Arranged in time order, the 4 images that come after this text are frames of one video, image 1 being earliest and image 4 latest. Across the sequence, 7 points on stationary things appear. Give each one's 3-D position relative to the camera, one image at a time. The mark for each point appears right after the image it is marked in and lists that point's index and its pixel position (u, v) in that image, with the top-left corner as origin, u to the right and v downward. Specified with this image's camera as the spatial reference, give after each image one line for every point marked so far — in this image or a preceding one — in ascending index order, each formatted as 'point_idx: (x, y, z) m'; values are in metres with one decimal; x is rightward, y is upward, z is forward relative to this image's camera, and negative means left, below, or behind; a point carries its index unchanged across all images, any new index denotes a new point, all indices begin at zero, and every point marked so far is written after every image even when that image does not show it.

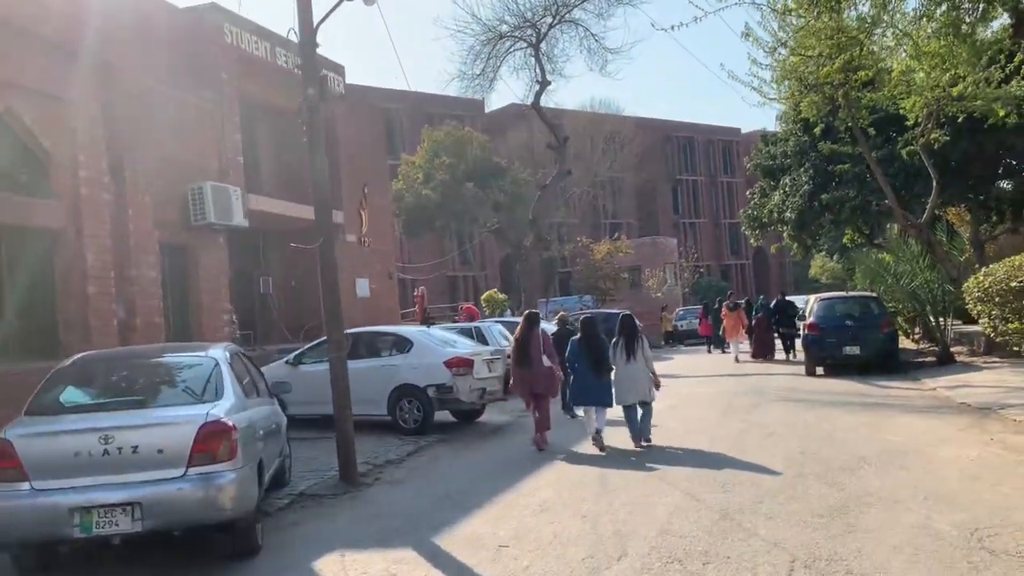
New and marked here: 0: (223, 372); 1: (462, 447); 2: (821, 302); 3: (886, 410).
0: (-2.5, -0.7, +7.7) m
1: (-0.7, -2.3, +12.5) m
2: (+6.7, -0.3, +19.0) m
3: (+5.4, -1.7, +12.5) m
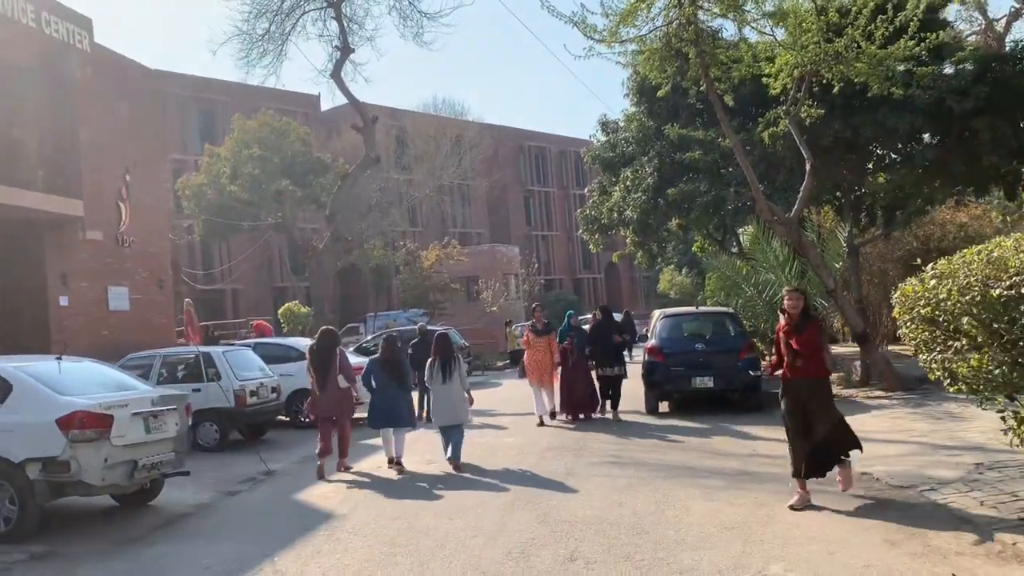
0: (-4.7, -0.7, +2.1) m
1: (-3.7, -2.3, +7.2) m
2: (+2.6, -0.5, +14.7) m
3: (+2.3, -1.9, +8.1) m
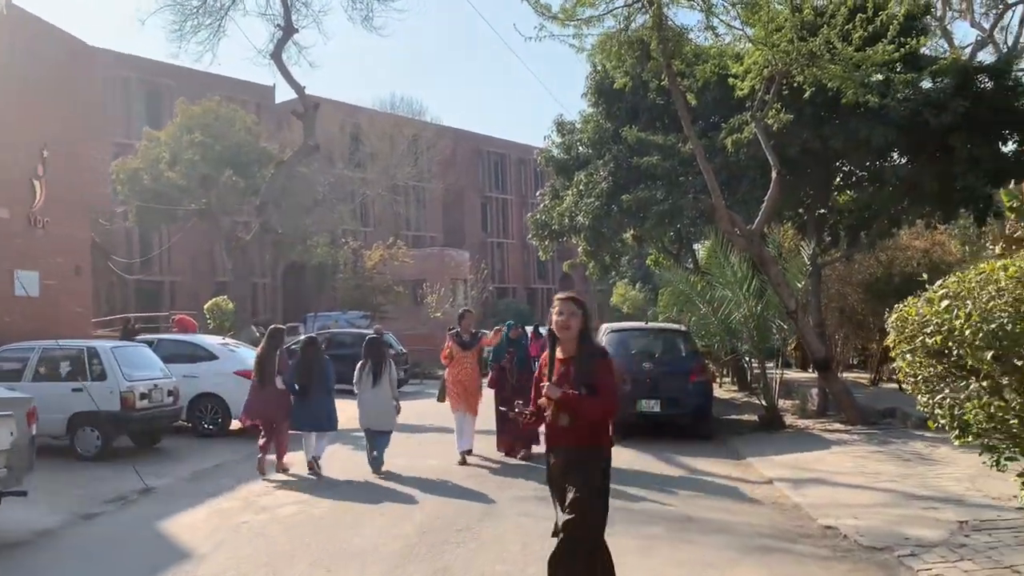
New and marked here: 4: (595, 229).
0: (-5.1, -0.4, +0.5) m
1: (-4.5, -2.1, +5.6) m
2: (+1.5, -0.7, +13.4) m
3: (+1.5, -2.0, +6.8) m
4: (+1.8, +1.2, +18.8) m
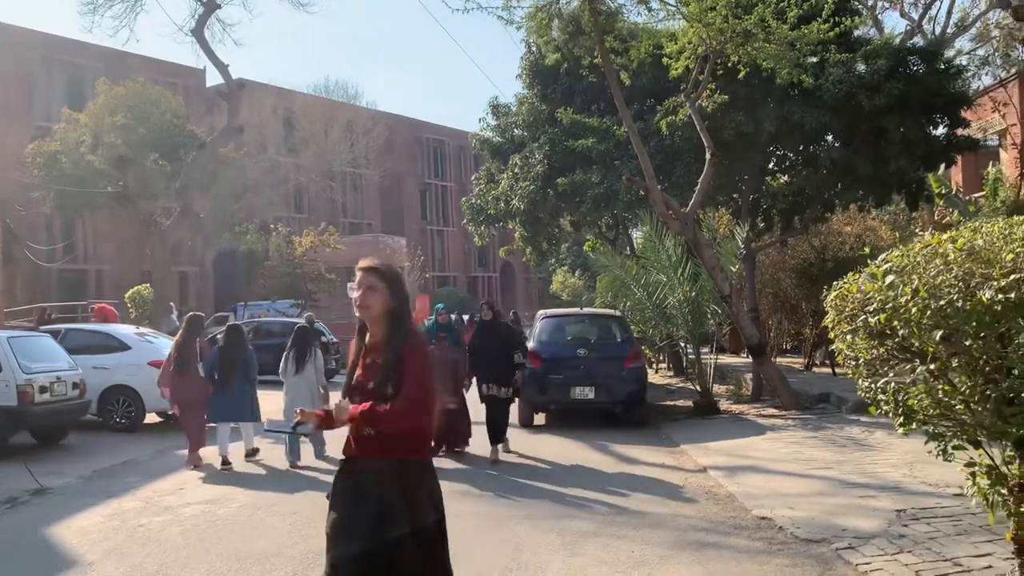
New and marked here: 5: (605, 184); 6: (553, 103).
0: (-5.3, -0.4, -0.3) m
1: (-5.0, -2.0, +4.8) m
2: (+0.5, -0.5, +13.0) m
3: (+0.9, -1.8, +6.4) m
4: (+0.4, +1.5, +18.4) m
5: (+1.8, +2.0, +16.7) m
6: (+0.9, +3.9, +18.4) m
